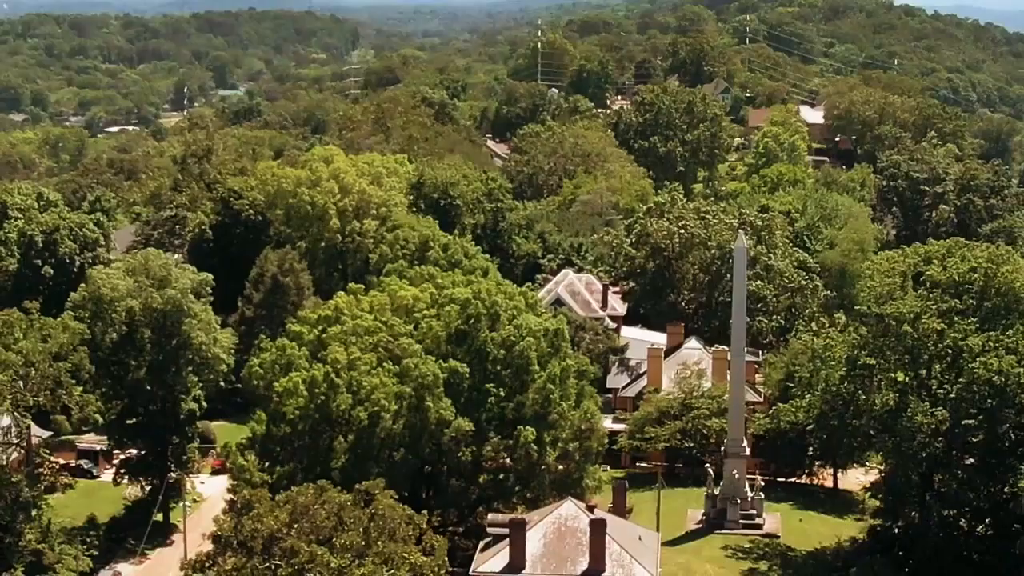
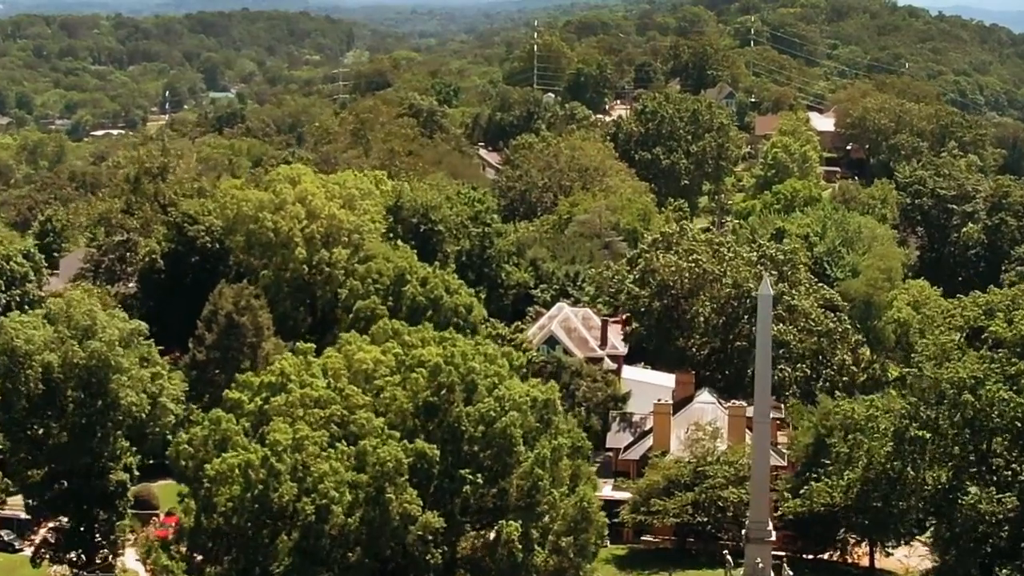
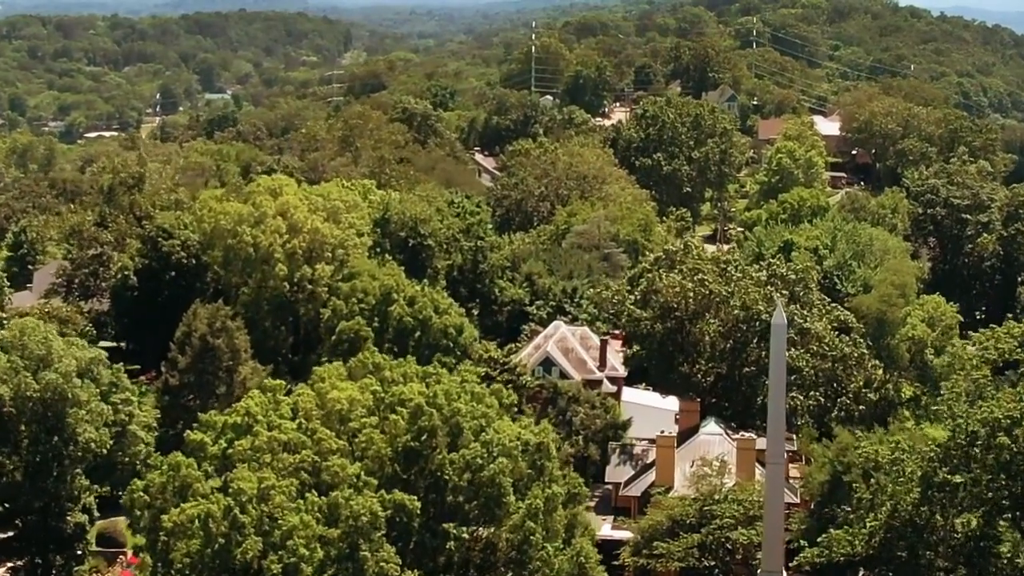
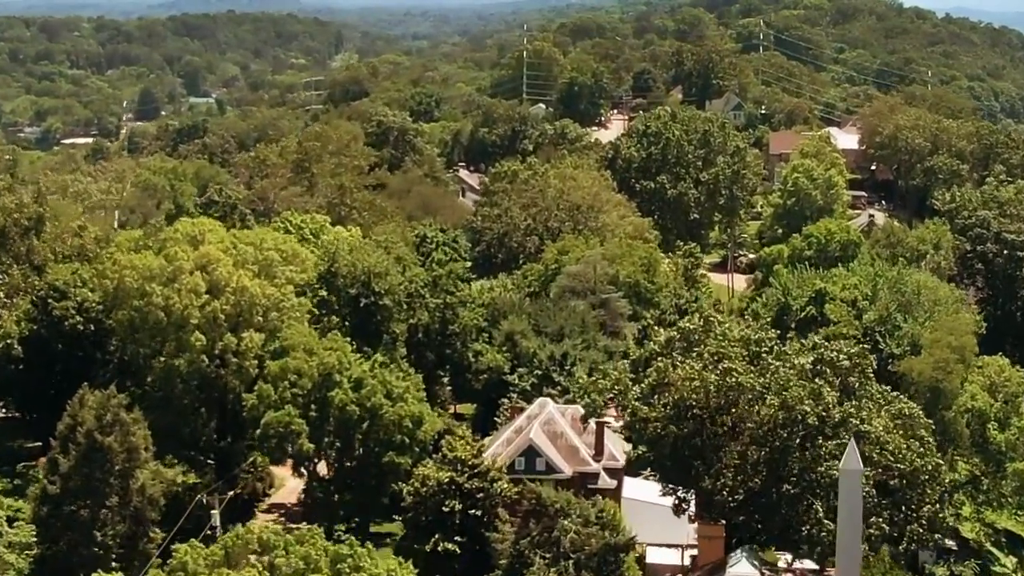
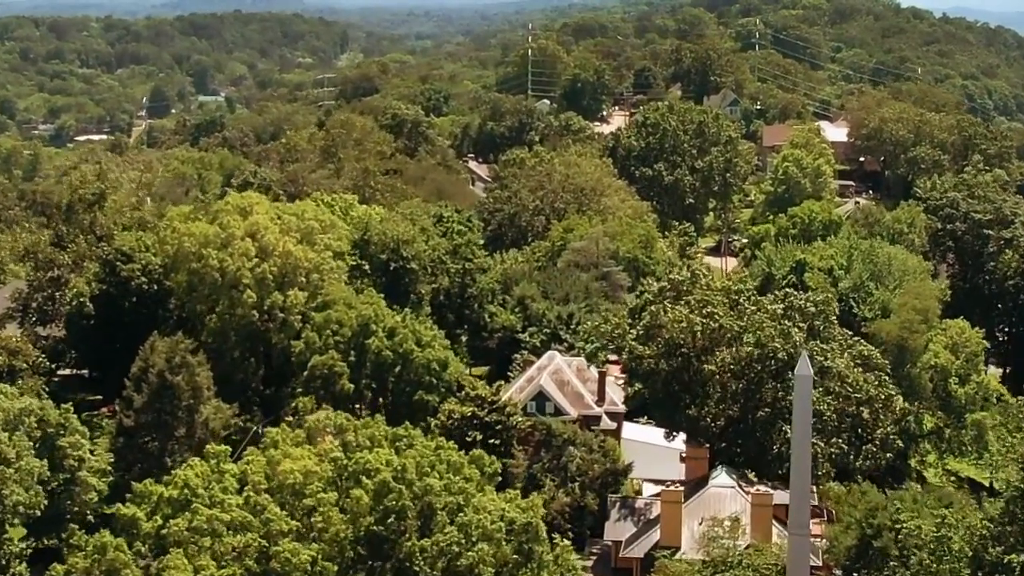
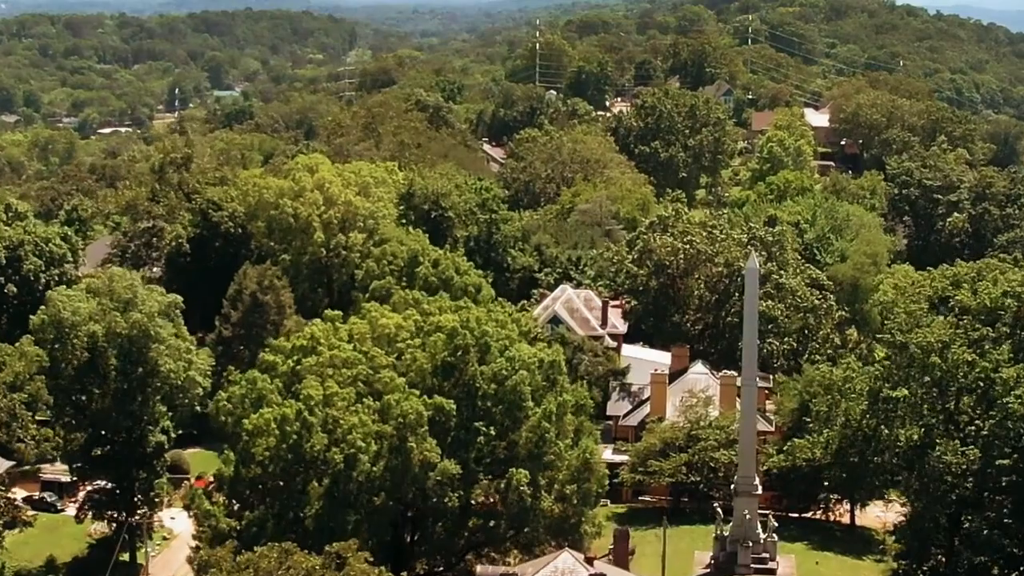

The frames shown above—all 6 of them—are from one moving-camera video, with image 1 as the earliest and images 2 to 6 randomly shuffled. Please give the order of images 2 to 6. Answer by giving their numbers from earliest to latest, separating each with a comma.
6, 2, 3, 5, 4
